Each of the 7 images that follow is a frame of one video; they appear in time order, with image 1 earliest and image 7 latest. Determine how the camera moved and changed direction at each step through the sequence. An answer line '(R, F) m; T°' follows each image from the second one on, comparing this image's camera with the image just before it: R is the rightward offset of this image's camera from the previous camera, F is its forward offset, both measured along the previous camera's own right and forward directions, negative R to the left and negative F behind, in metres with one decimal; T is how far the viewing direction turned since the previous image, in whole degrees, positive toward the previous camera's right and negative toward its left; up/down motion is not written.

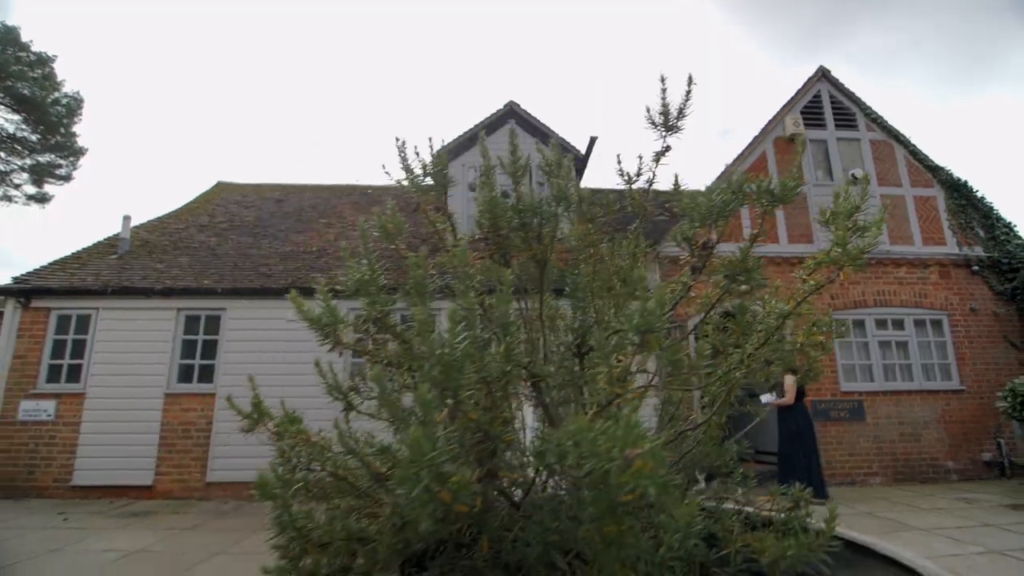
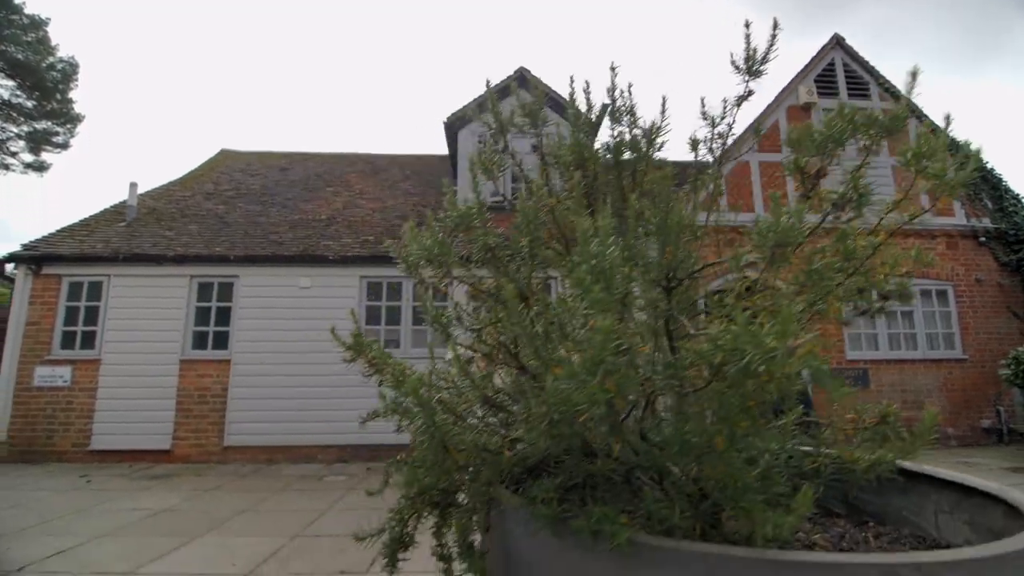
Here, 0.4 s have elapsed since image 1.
(-0.2, 0.0) m; 0°
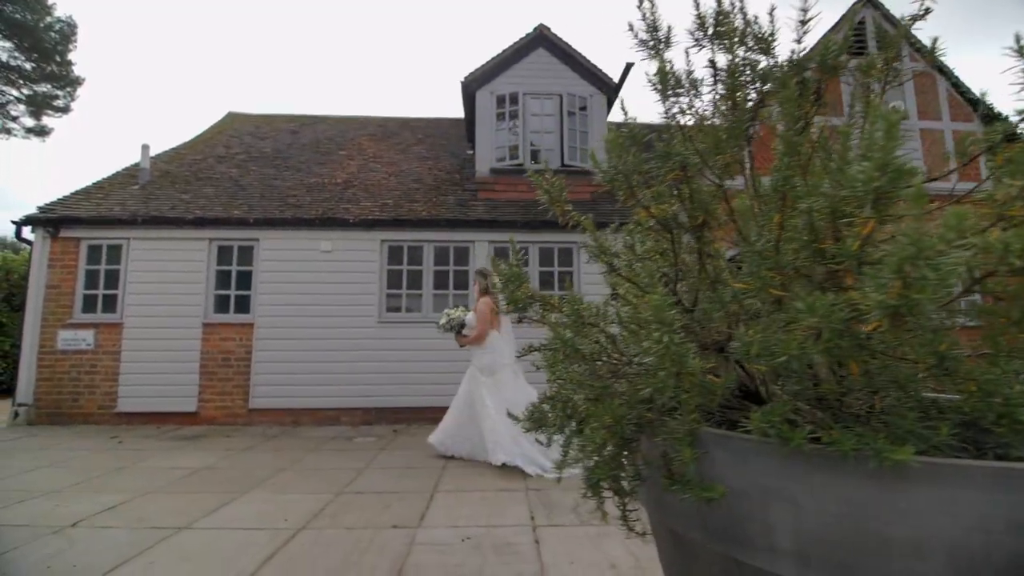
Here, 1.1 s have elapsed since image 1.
(-0.4, +0.1) m; 0°
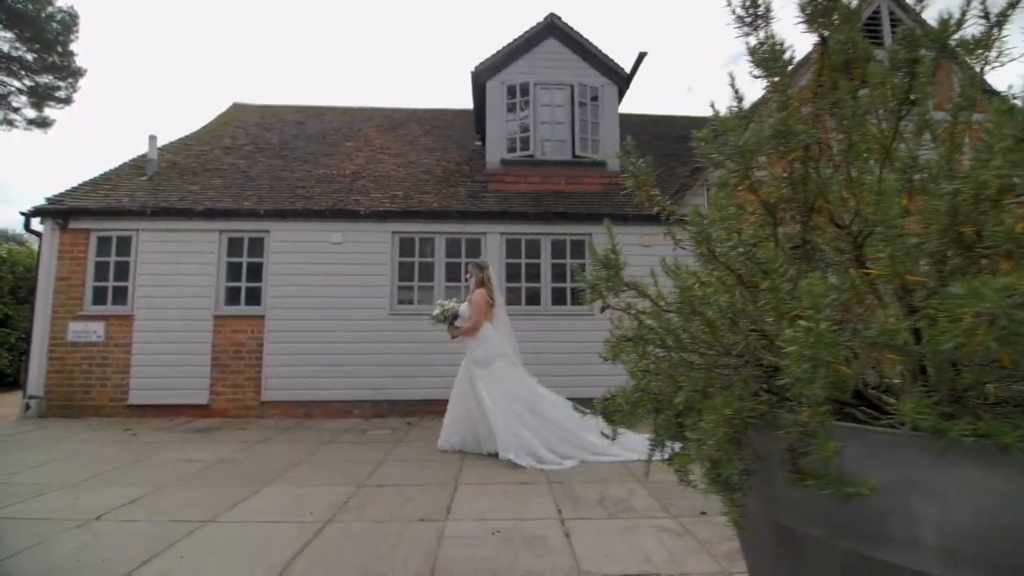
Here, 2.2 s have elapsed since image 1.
(-0.2, 0.0) m; 0°
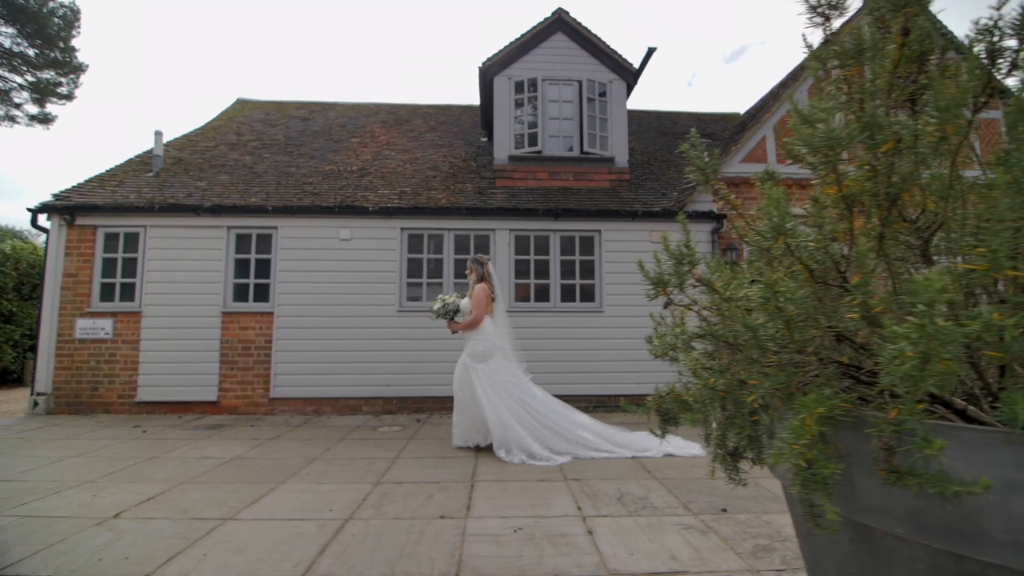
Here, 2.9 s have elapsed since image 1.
(-0.2, 0.0) m; 0°
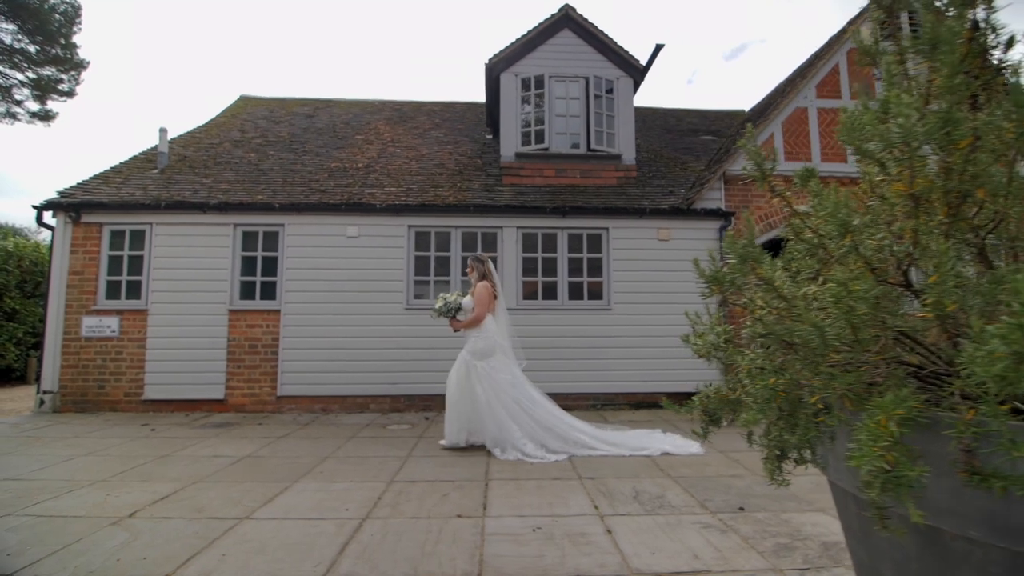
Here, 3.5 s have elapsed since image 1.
(-0.1, 0.0) m; 0°
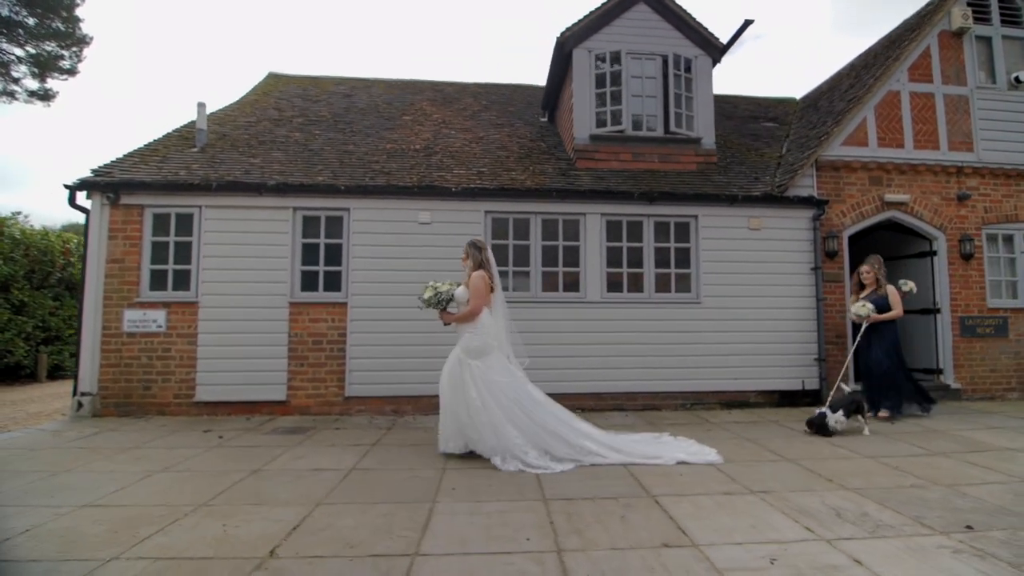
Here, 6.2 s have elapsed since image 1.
(-1.4, +0.7) m; +2°
